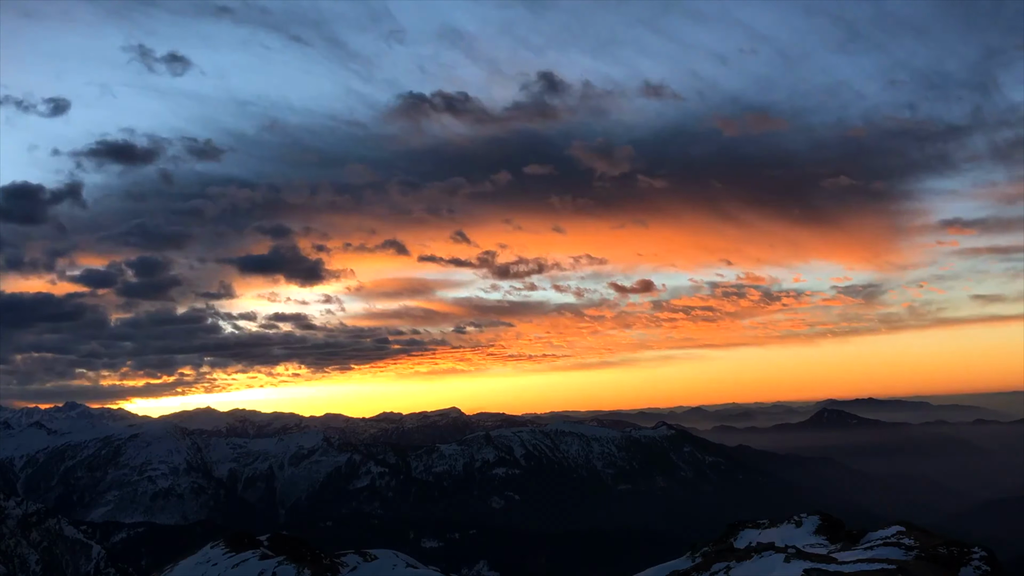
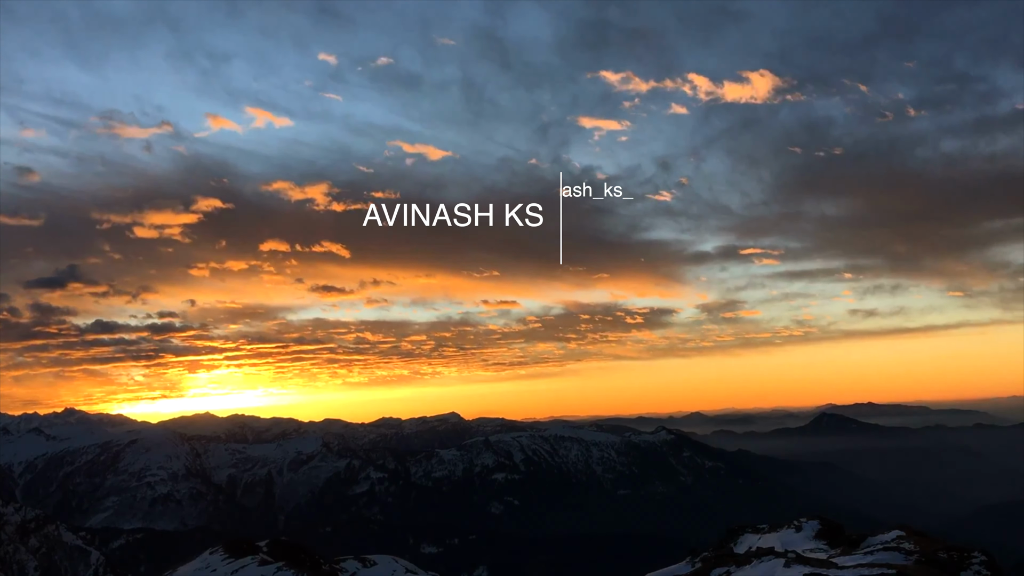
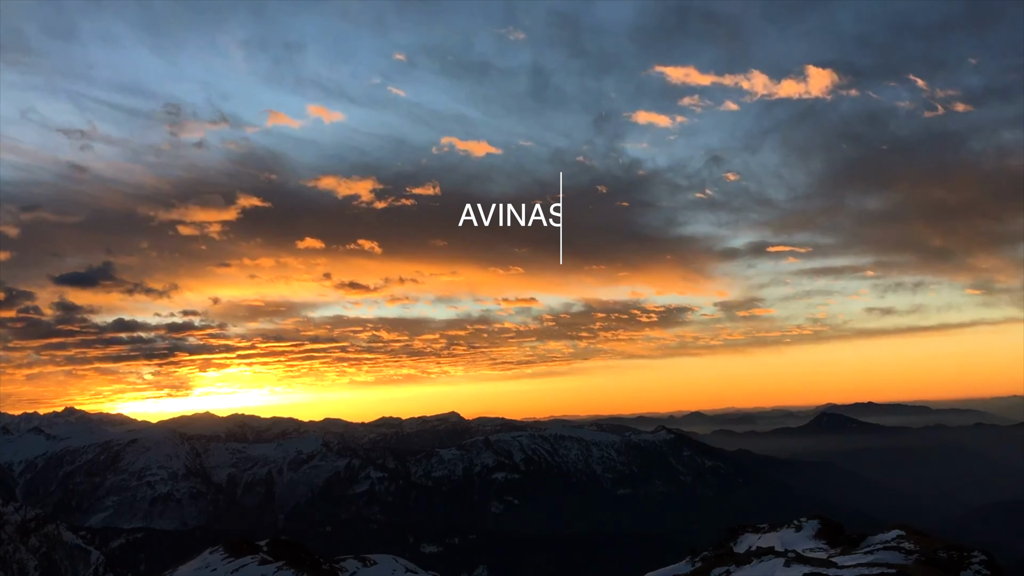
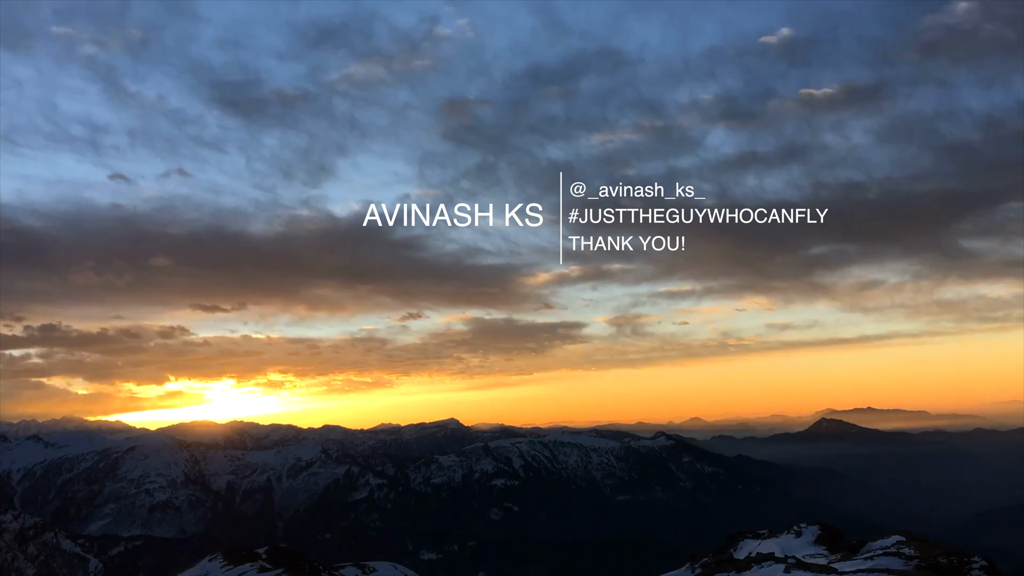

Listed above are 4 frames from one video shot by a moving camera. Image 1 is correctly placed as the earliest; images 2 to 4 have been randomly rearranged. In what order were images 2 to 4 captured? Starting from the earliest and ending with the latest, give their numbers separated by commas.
3, 2, 4
